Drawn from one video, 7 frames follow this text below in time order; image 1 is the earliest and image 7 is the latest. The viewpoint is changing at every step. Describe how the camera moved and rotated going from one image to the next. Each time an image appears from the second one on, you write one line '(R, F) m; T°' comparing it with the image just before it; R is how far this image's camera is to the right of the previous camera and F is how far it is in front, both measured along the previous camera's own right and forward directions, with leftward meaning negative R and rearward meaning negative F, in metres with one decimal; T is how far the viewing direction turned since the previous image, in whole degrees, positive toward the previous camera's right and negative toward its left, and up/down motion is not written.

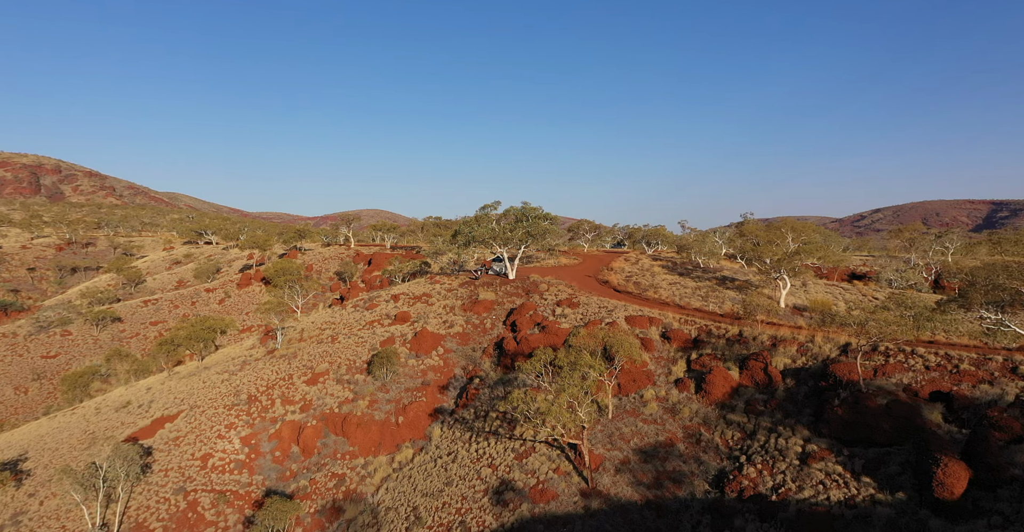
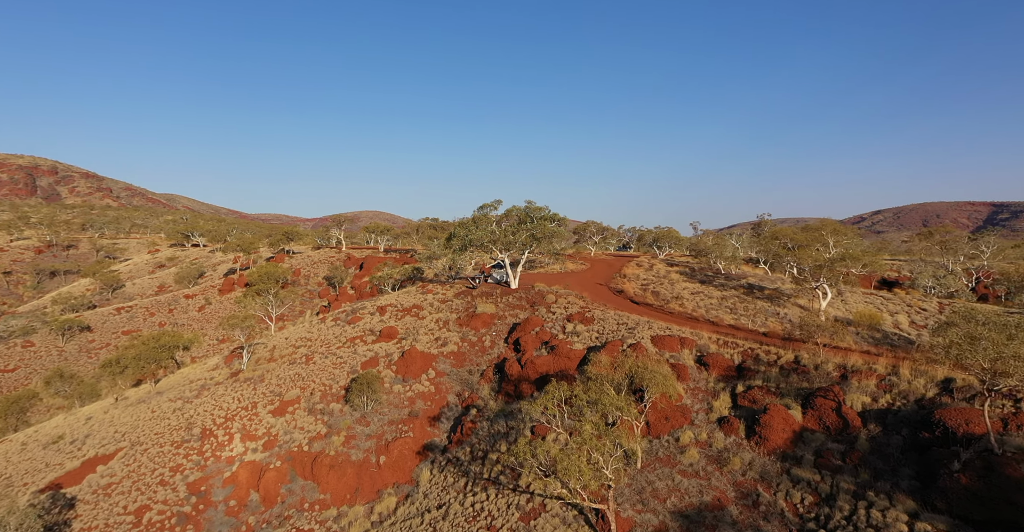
(-0.2, +5.8) m; 0°
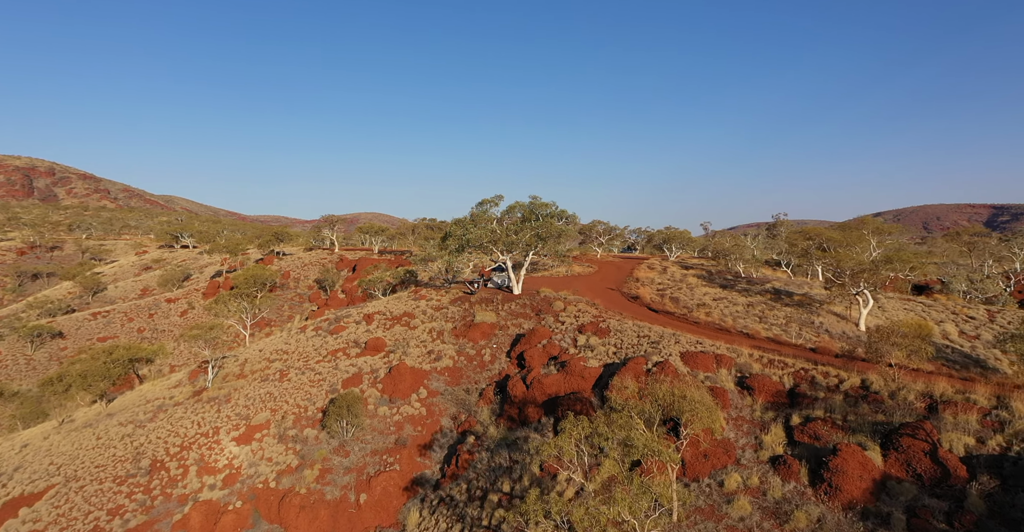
(-0.2, +4.6) m; 0°
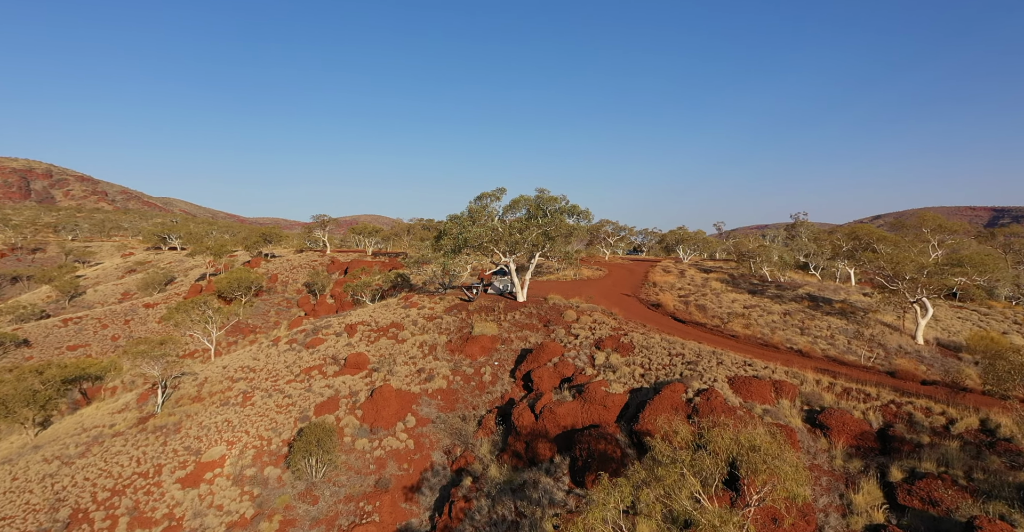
(-0.2, +5.0) m; 0°
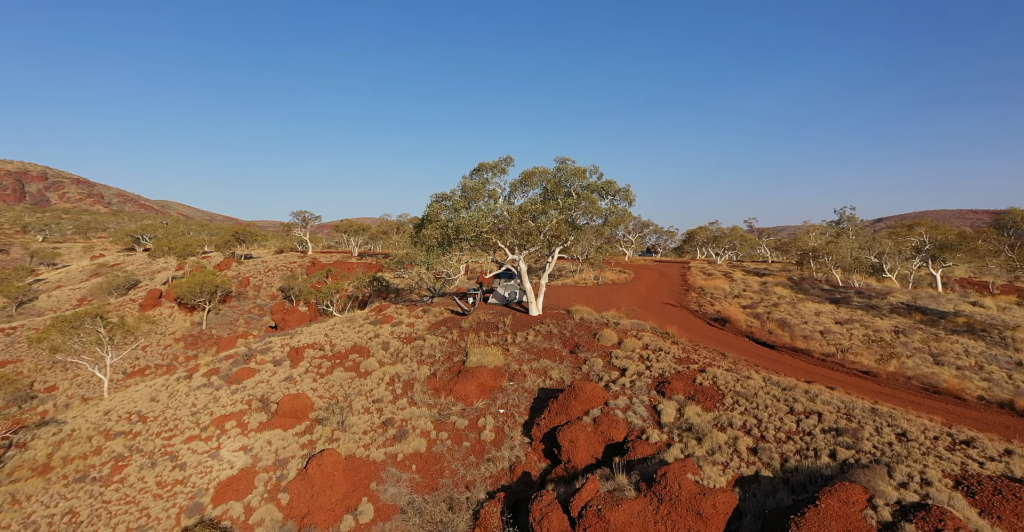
(-0.5, +9.7) m; 0°
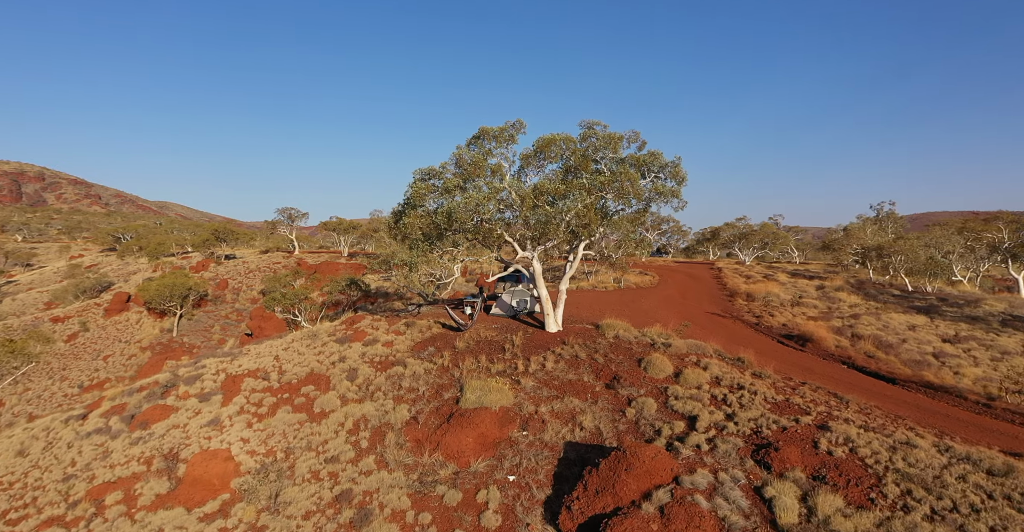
(-0.4, +6.3) m; 0°
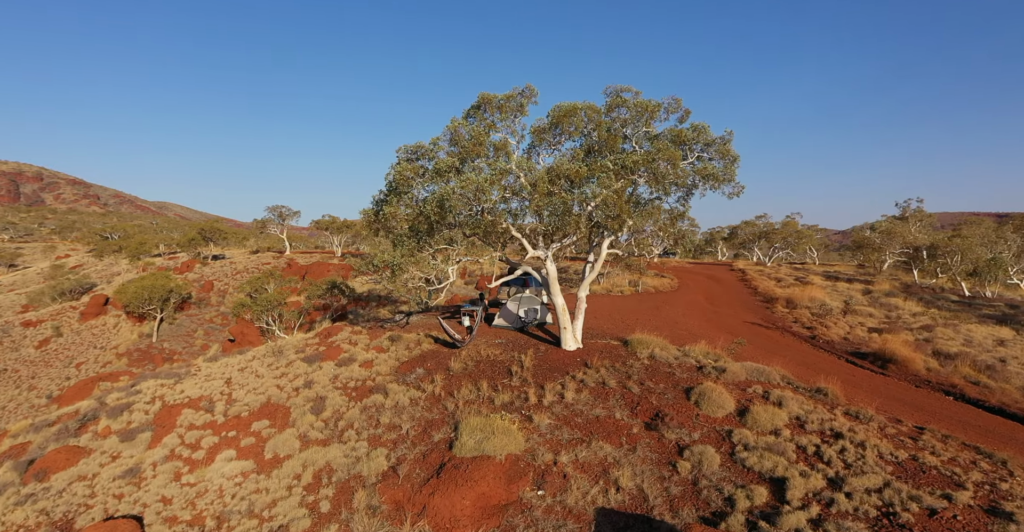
(-0.2, +3.8) m; 0°
